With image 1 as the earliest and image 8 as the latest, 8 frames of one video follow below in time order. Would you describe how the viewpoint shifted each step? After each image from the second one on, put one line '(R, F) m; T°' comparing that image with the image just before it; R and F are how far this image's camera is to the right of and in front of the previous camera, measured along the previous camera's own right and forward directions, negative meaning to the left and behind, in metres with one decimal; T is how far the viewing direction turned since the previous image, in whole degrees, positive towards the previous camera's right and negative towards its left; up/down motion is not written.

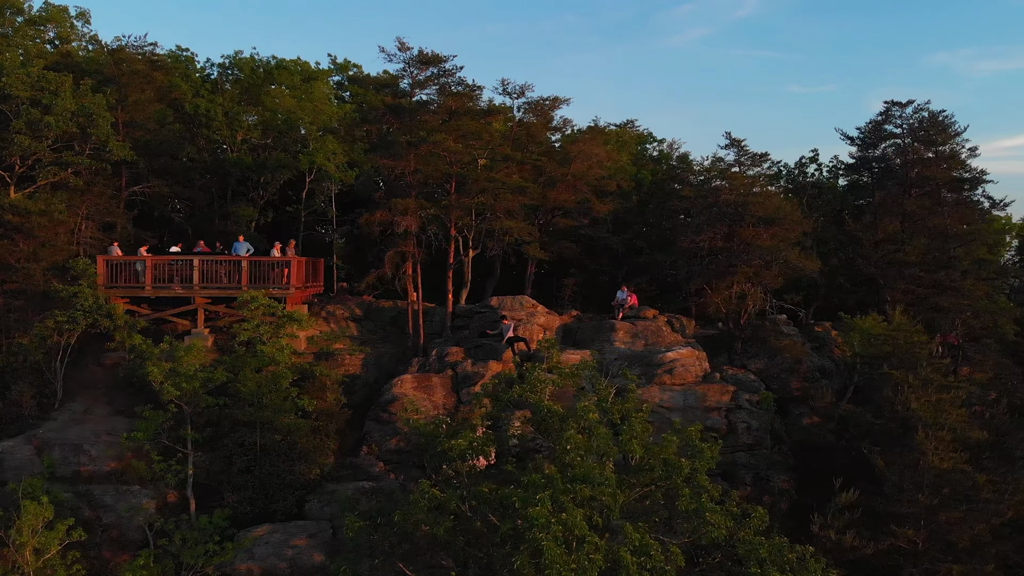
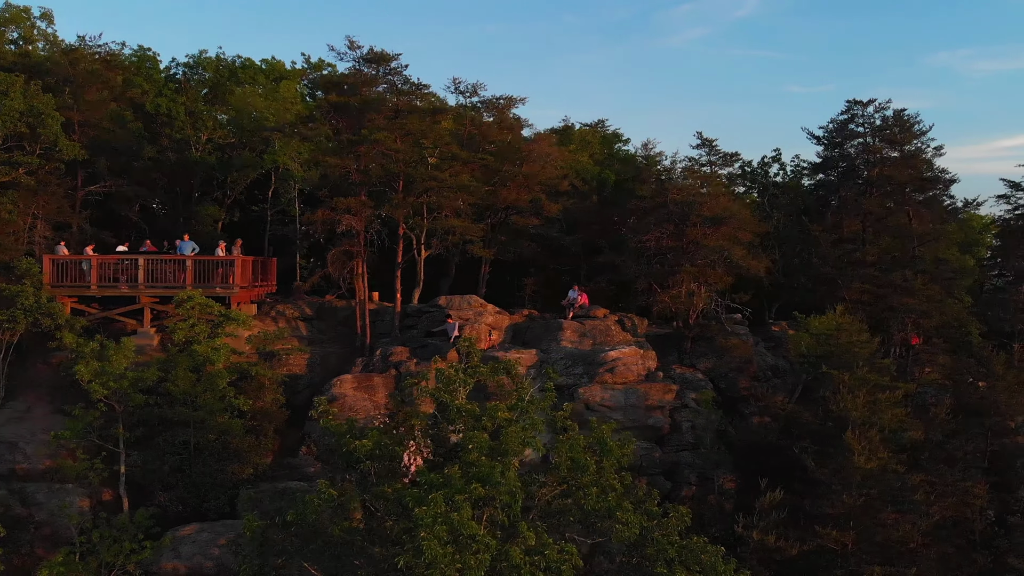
(+1.3, +0.1) m; -1°
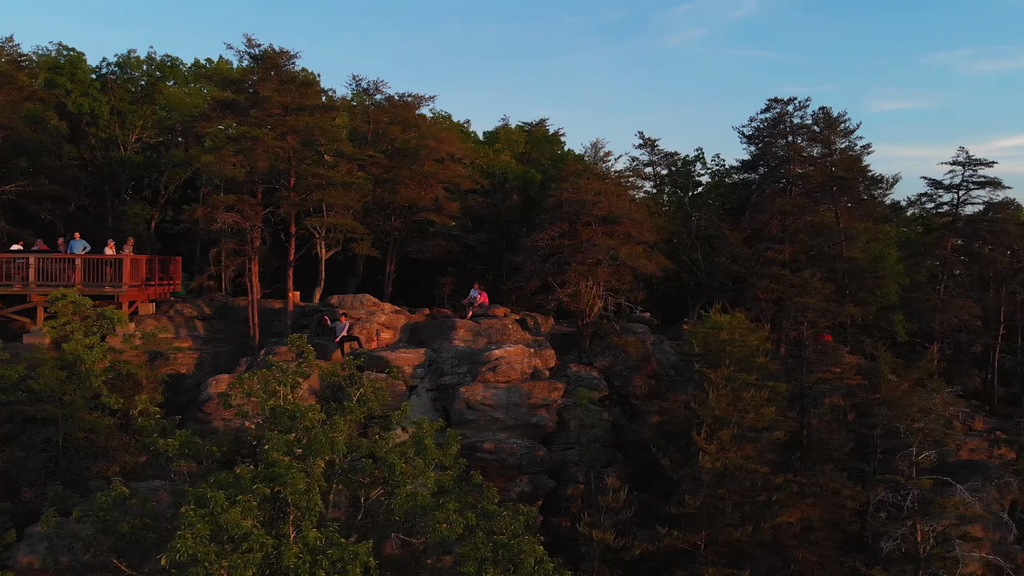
(+2.7, +0.2) m; -1°
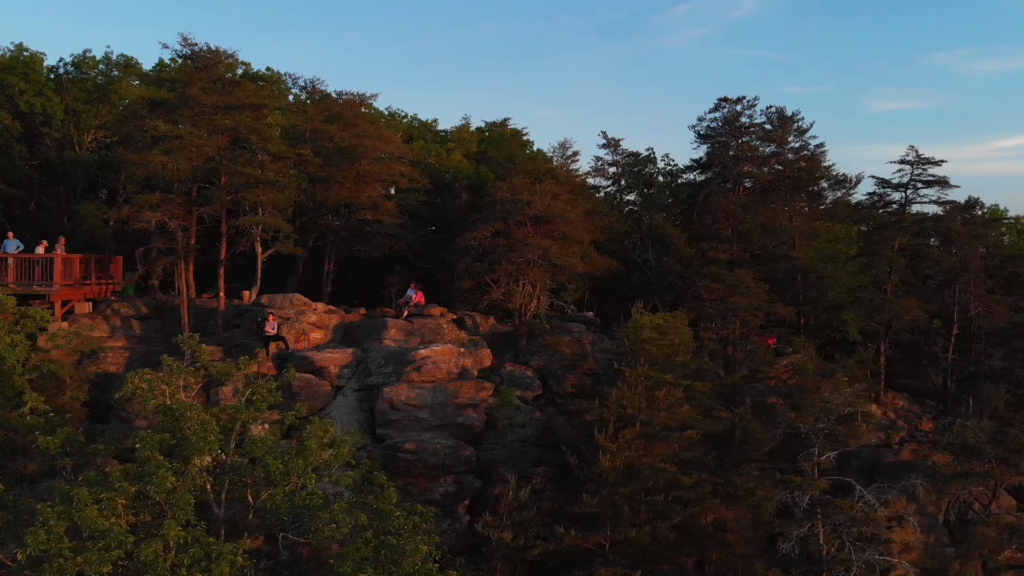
(+1.7, +0.1) m; -1°
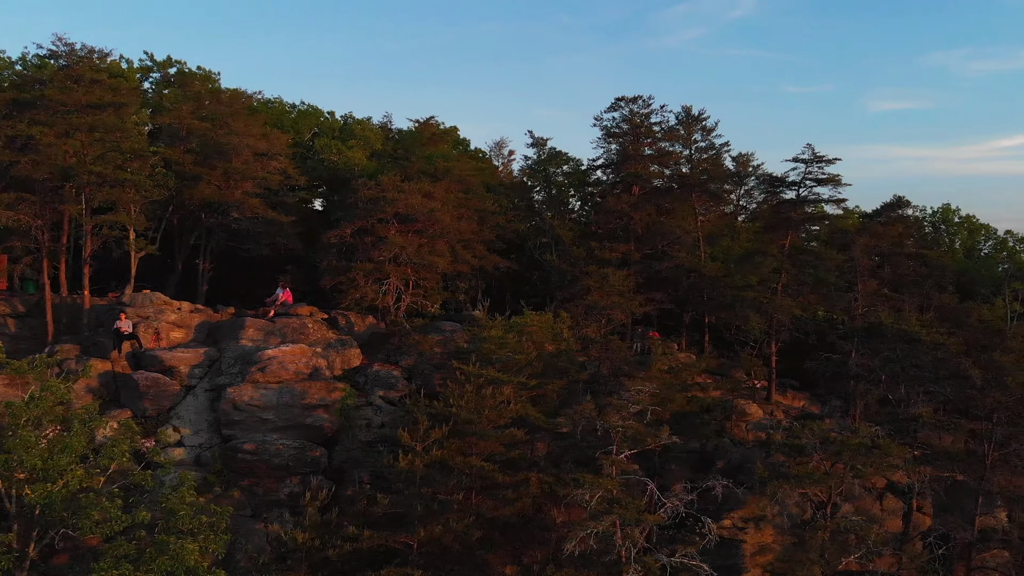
(+3.3, +0.2) m; -1°
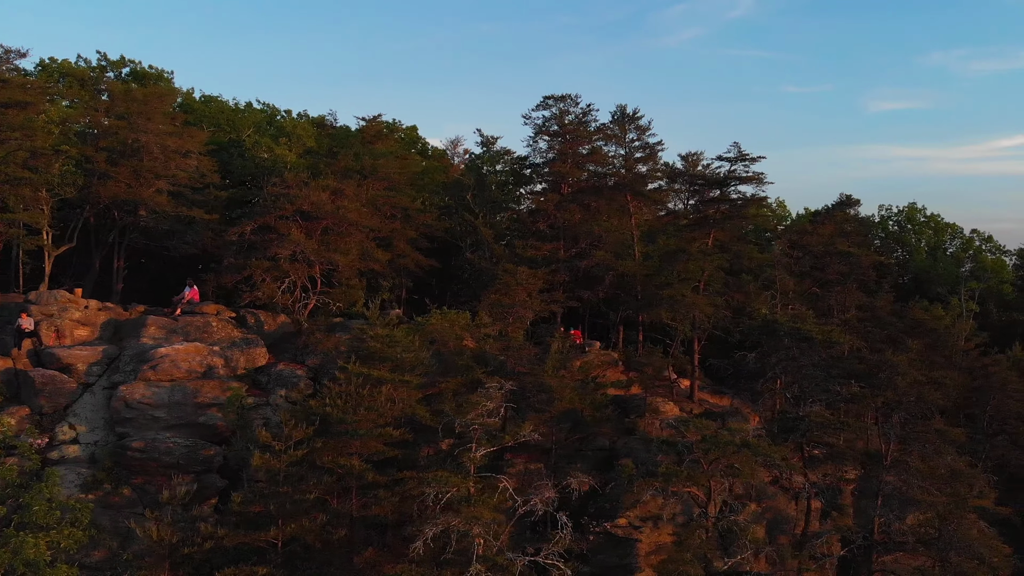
(+2.3, +0.1) m; -1°
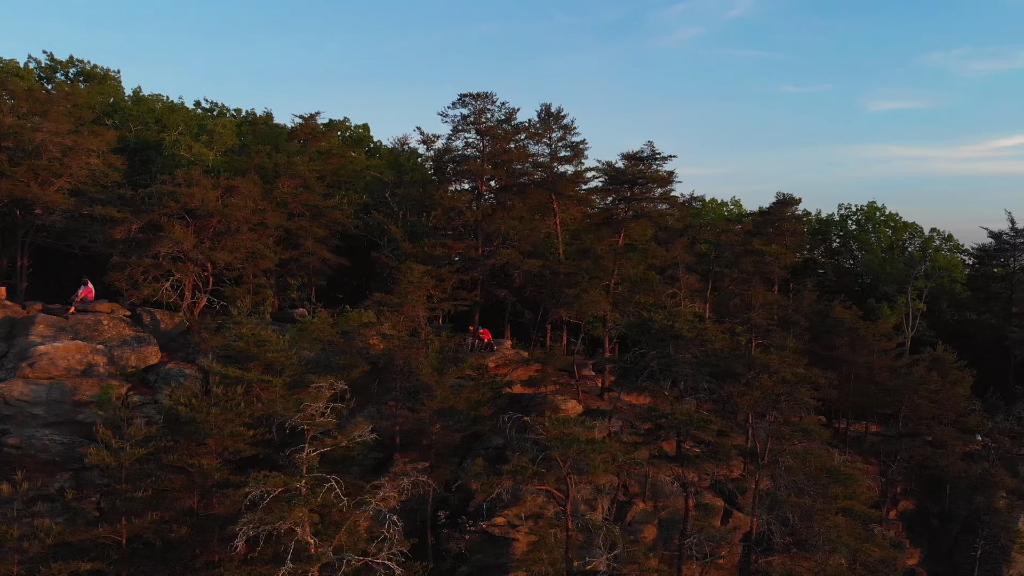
(+2.7, +0.1) m; -1°
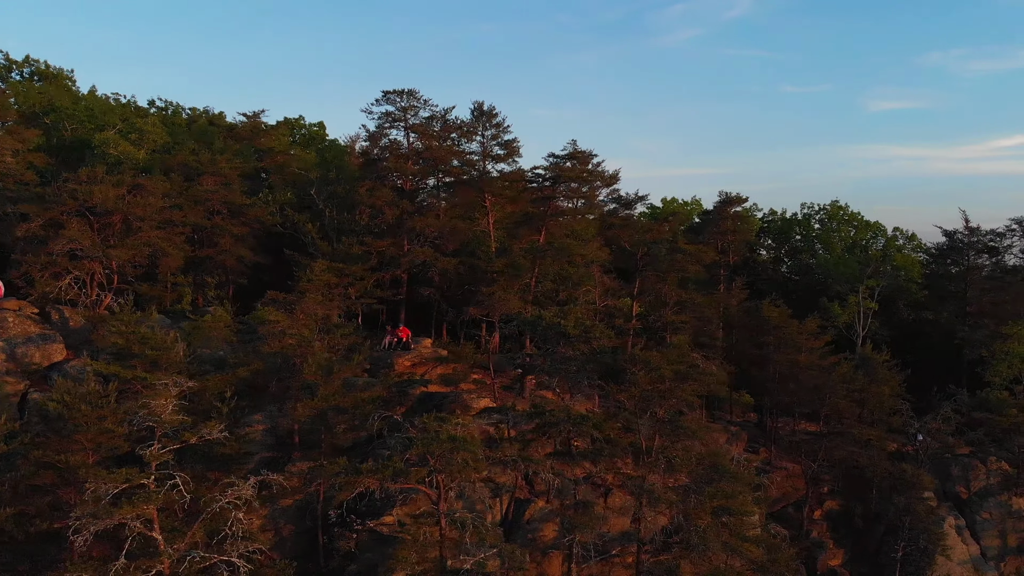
(+2.4, +0.1) m; -1°
